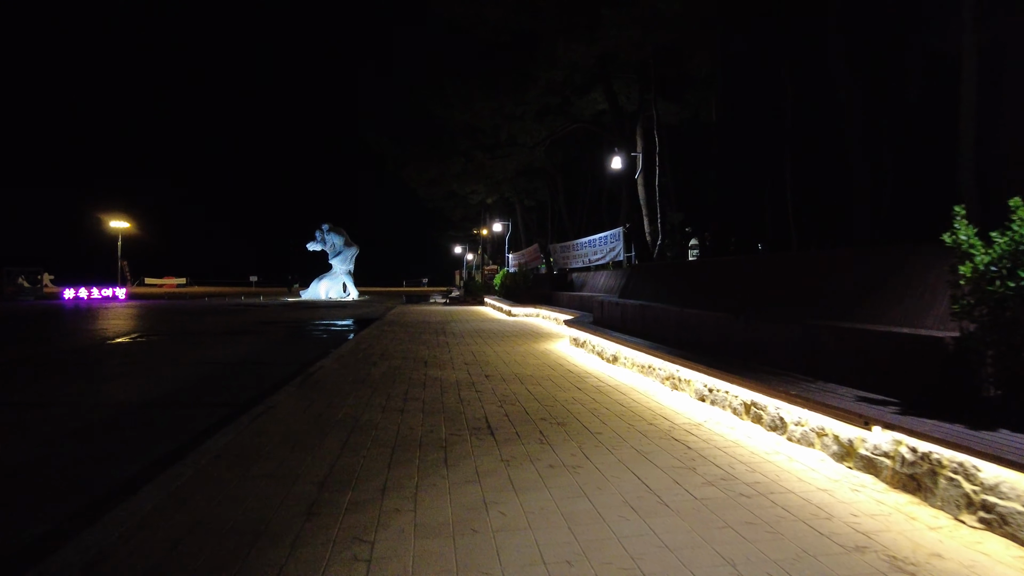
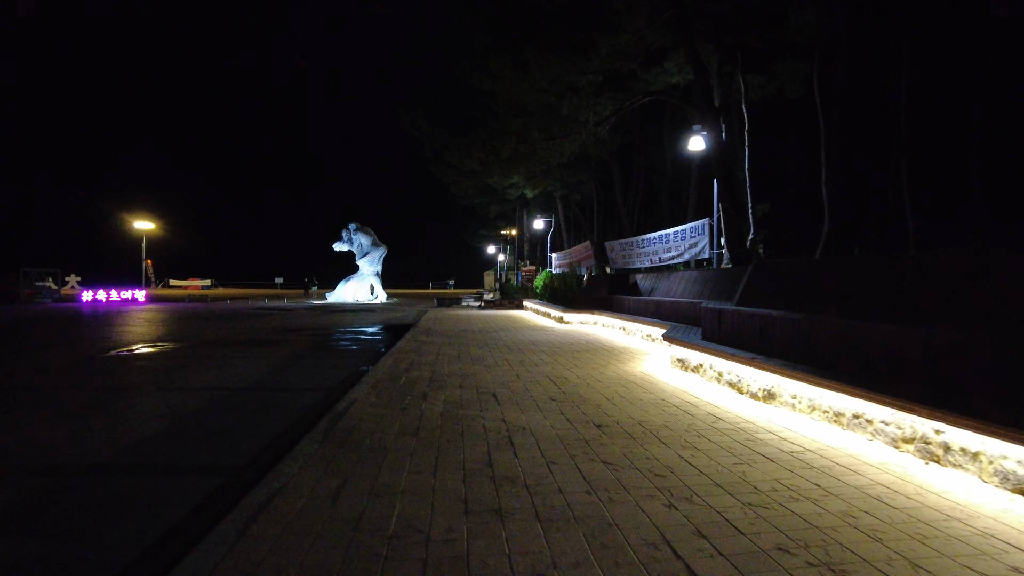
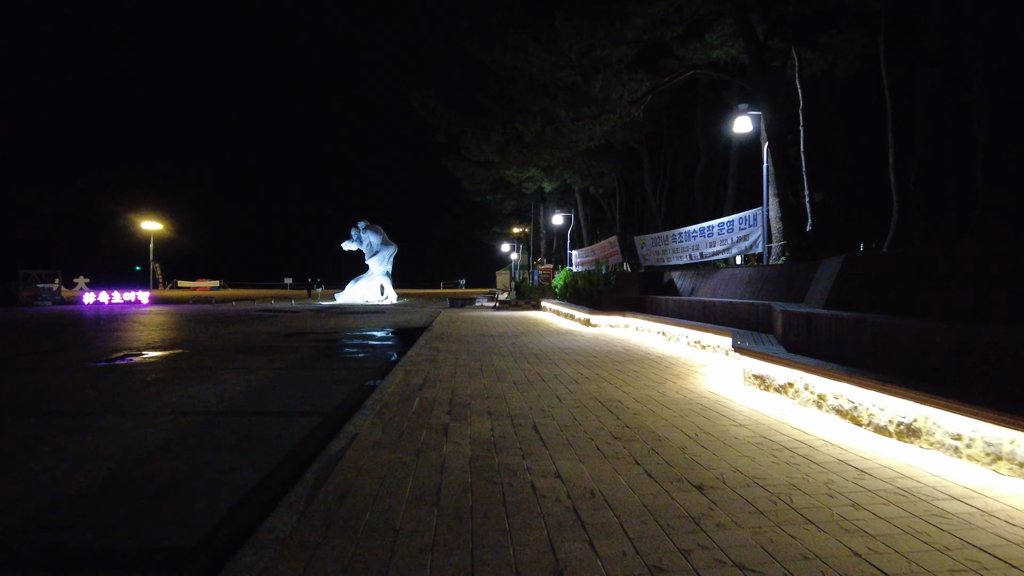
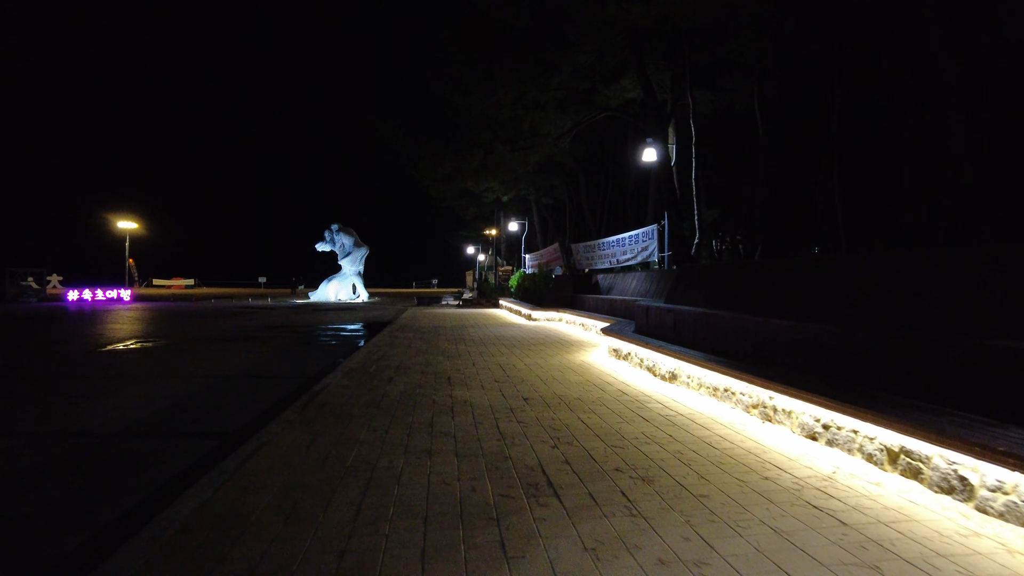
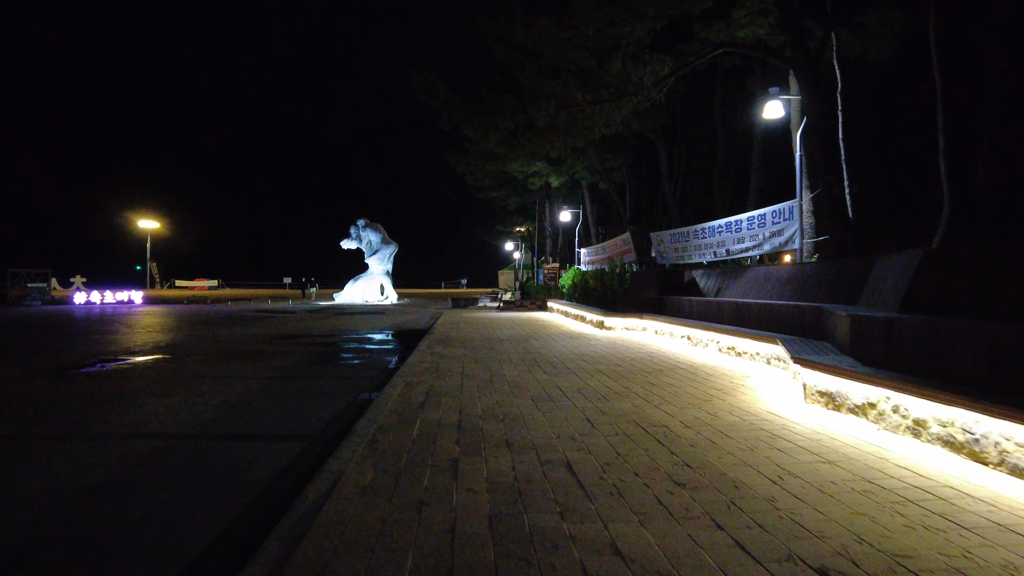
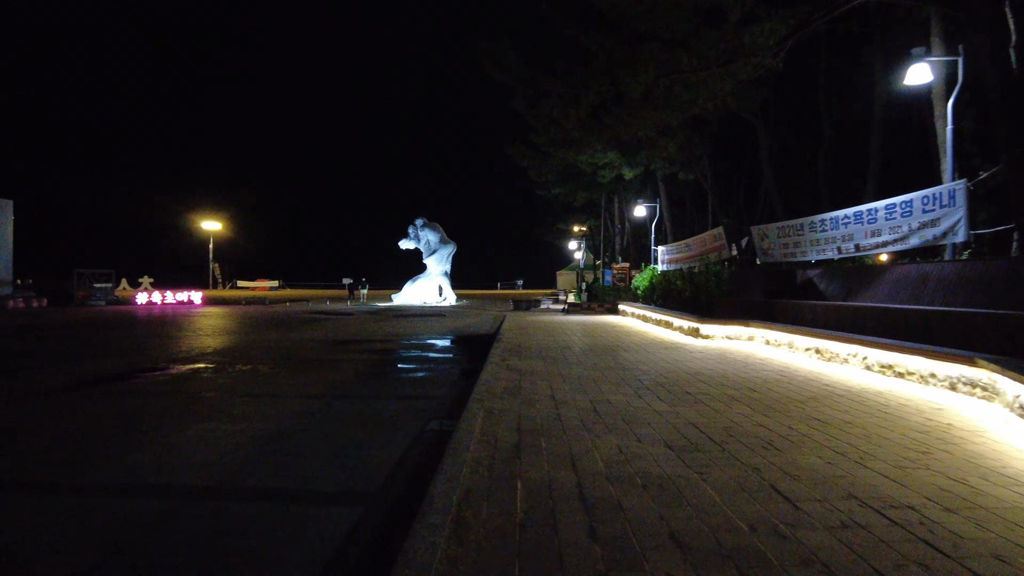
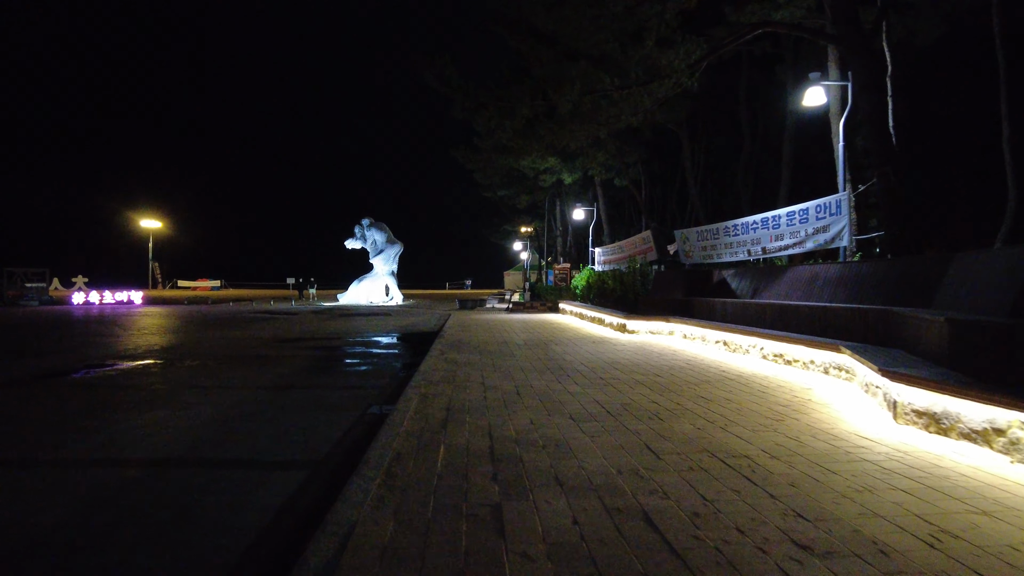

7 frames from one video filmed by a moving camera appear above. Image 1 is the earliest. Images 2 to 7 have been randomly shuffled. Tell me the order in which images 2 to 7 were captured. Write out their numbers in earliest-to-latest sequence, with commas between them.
4, 2, 3, 5, 7, 6
